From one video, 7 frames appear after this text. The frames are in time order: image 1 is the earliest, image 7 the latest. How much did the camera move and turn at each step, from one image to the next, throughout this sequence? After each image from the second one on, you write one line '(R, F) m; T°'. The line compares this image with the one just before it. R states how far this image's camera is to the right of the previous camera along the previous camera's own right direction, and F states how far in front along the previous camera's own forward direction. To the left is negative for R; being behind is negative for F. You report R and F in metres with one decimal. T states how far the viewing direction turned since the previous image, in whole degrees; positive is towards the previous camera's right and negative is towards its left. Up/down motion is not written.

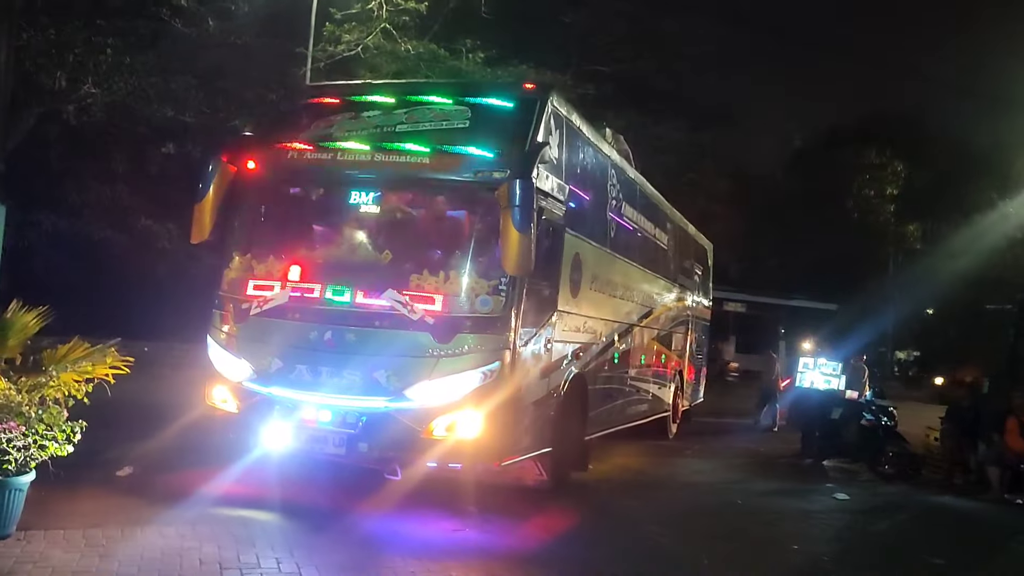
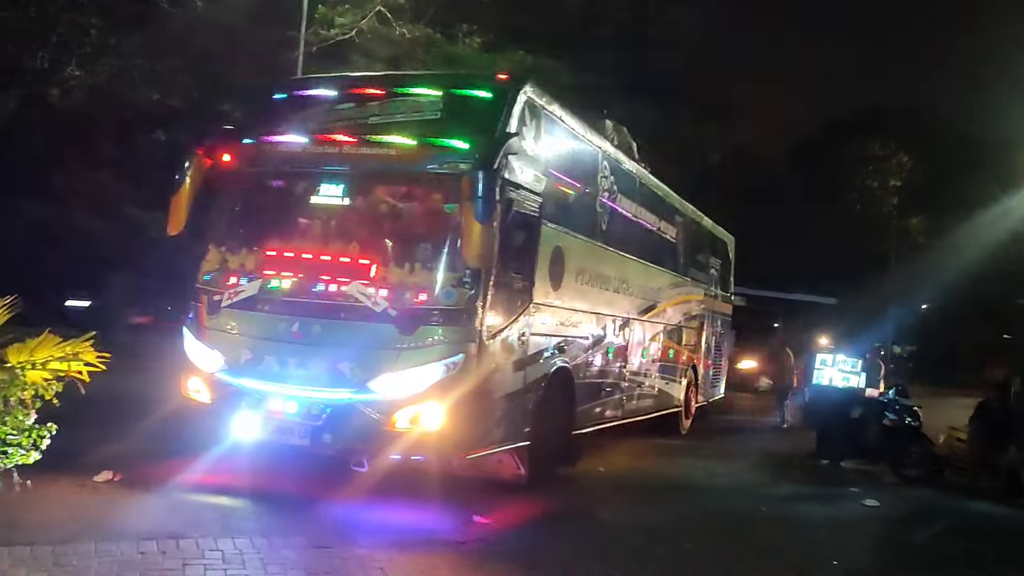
(-0.1, +0.3) m; +1°
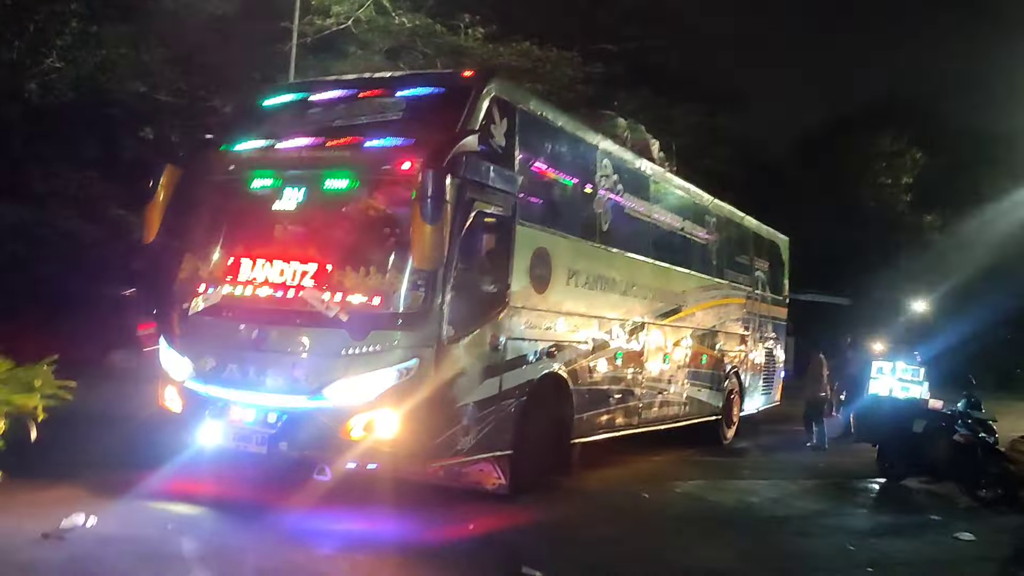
(-0.2, +0.6) m; +1°
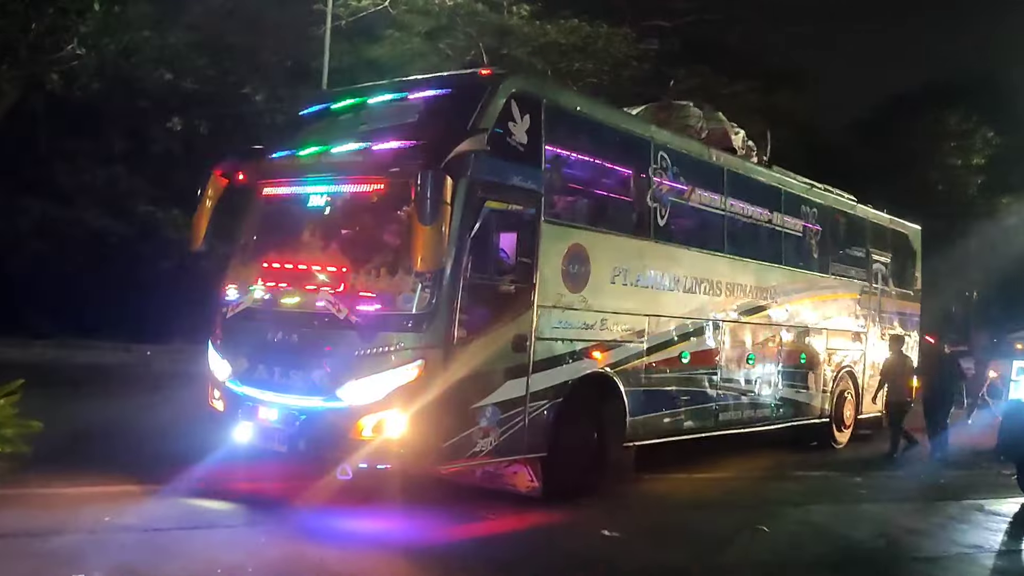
(-0.2, +0.7) m; -2°
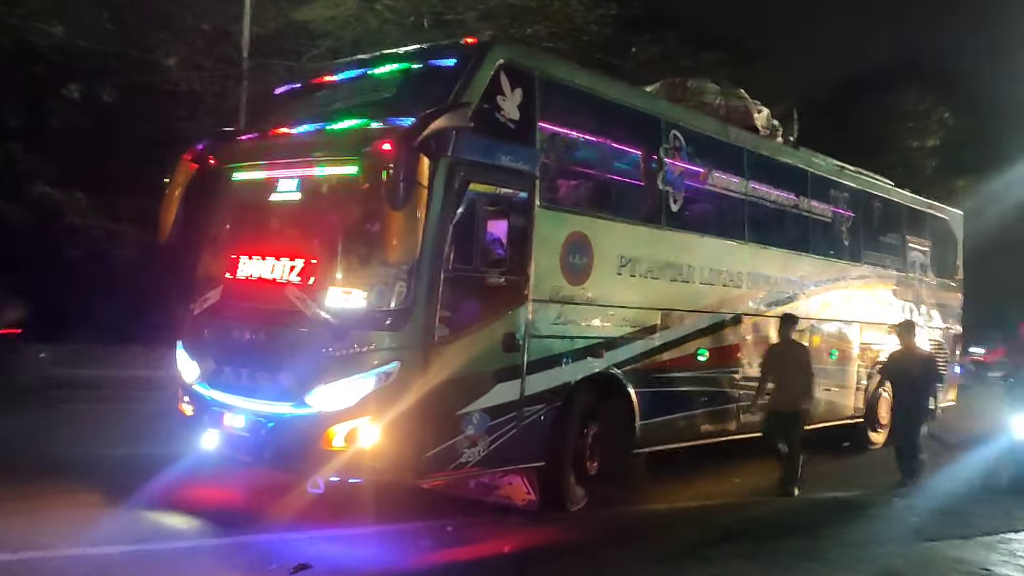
(-0.7, +0.9) m; +6°
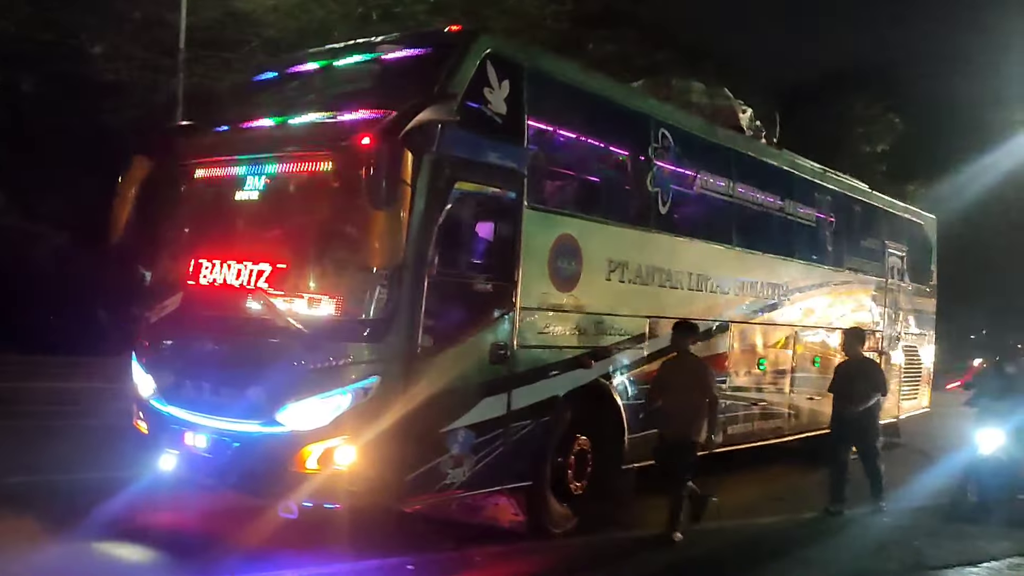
(-0.5, +0.5) m; +5°
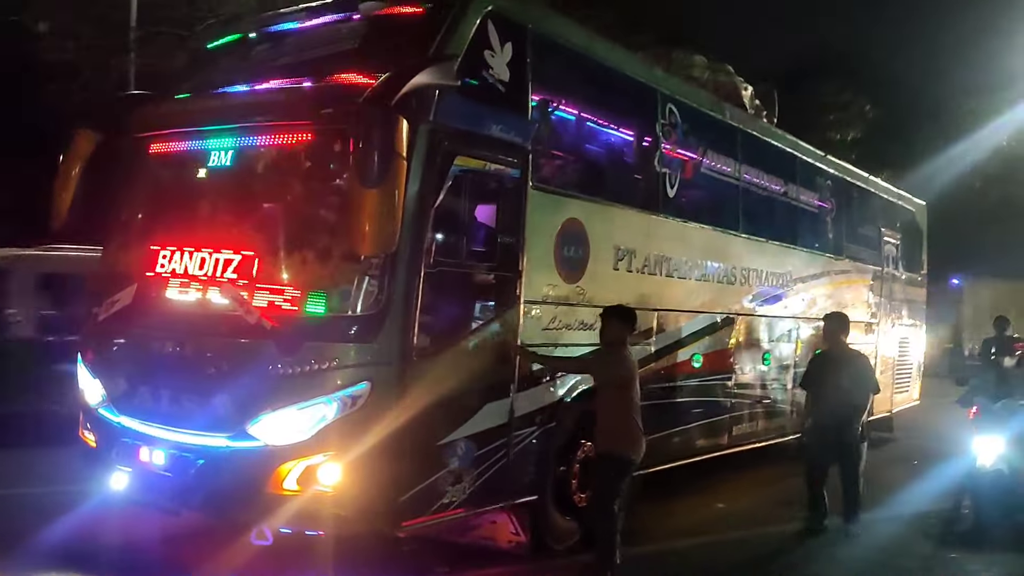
(-0.5, +0.8) m; +4°
